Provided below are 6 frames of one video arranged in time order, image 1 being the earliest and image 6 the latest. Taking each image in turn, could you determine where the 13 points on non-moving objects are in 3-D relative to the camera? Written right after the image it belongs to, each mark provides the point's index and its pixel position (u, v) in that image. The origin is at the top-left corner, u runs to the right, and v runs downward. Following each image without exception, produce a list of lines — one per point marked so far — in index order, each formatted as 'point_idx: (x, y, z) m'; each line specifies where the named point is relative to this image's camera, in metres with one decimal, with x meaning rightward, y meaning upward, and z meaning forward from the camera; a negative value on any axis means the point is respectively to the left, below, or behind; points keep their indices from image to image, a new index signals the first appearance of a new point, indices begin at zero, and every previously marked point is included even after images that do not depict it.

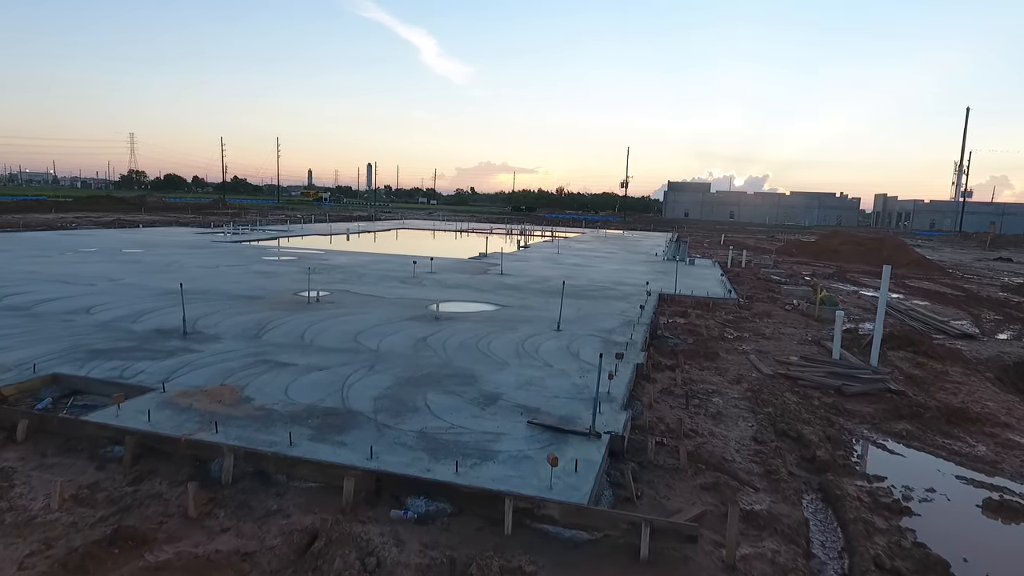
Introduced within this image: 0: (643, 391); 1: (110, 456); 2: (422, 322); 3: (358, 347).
0: (+2.2, -1.7, +10.4) m
1: (-4.6, -1.9, +7.1) m
2: (-2.0, -0.8, +14.3) m
3: (-2.9, -1.1, +11.7) m
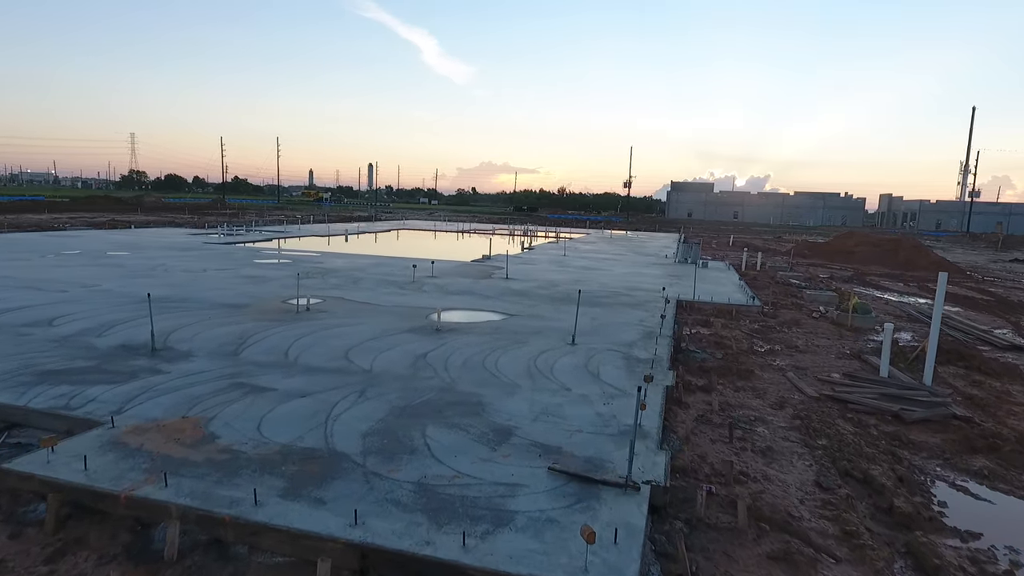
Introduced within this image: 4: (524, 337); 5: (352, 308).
0: (+2.3, -1.9, +8.9) m
1: (-4.4, -2.1, +5.7) m
2: (-1.8, -1.0, +12.9) m
3: (-2.7, -1.3, +10.3) m
4: (+0.3, -1.0, +13.2) m
5: (-4.0, -0.5, +15.7) m
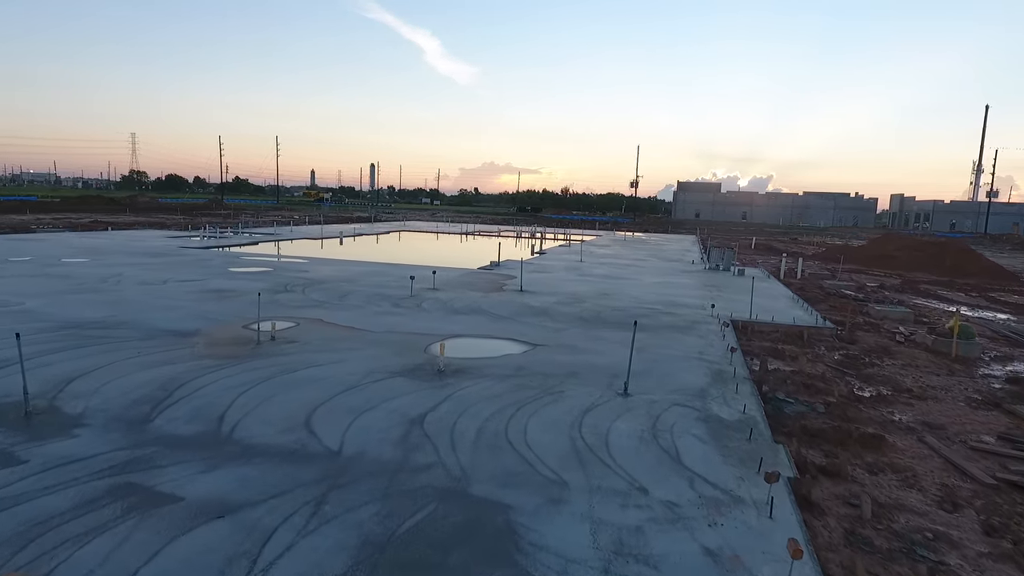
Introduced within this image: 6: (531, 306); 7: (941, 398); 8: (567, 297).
0: (+2.8, -2.3, +5.5) m
1: (-4.0, -2.5, +2.3) m
2: (-1.4, -1.4, +9.5) m
3: (-2.2, -1.7, +6.9) m
4: (+0.7, -1.5, +9.8) m
5: (-3.5, -0.9, +12.3) m
6: (+0.5, -0.5, +16.8) m
7: (+7.4, -1.9, +10.9) m
8: (+1.6, -0.3, +18.6) m
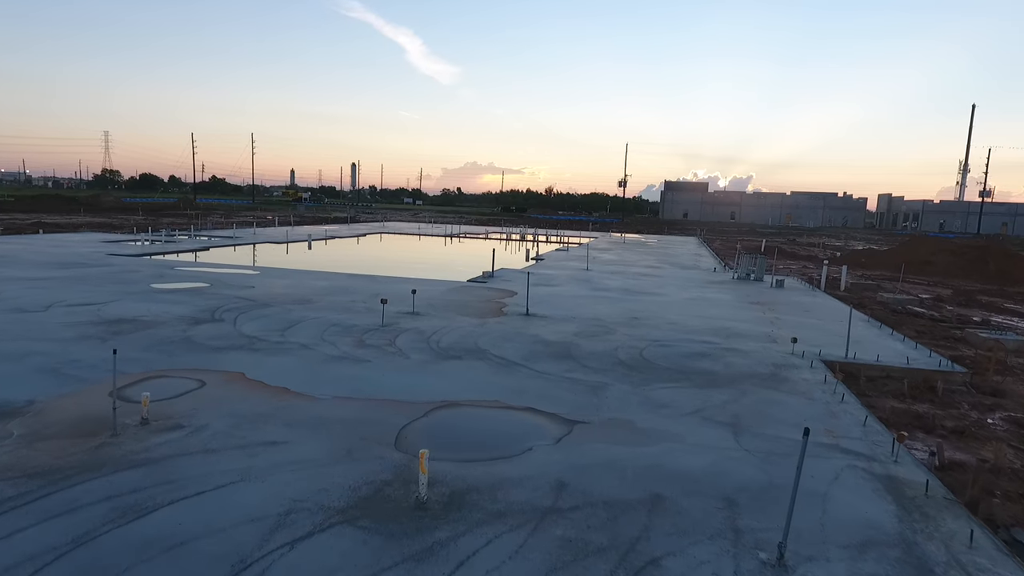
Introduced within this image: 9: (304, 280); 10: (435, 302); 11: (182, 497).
0: (+3.2, -2.9, +1.1) m
1: (-3.4, -3.1, -2.3) m
2: (-1.0, -2.0, +4.9) m
3: (-1.8, -2.3, +2.3) m
4: (+1.0, -2.0, +5.3) m
5: (-3.2, -1.5, +7.7) m
6: (+0.7, -1.0, +12.3) m
7: (+7.8, -2.4, +6.6) m
8: (+1.7, -0.8, +14.1) m
9: (-6.5, +0.3, +19.5) m
10: (-1.9, -0.4, +16.0) m
11: (-2.9, -1.8, +5.5) m
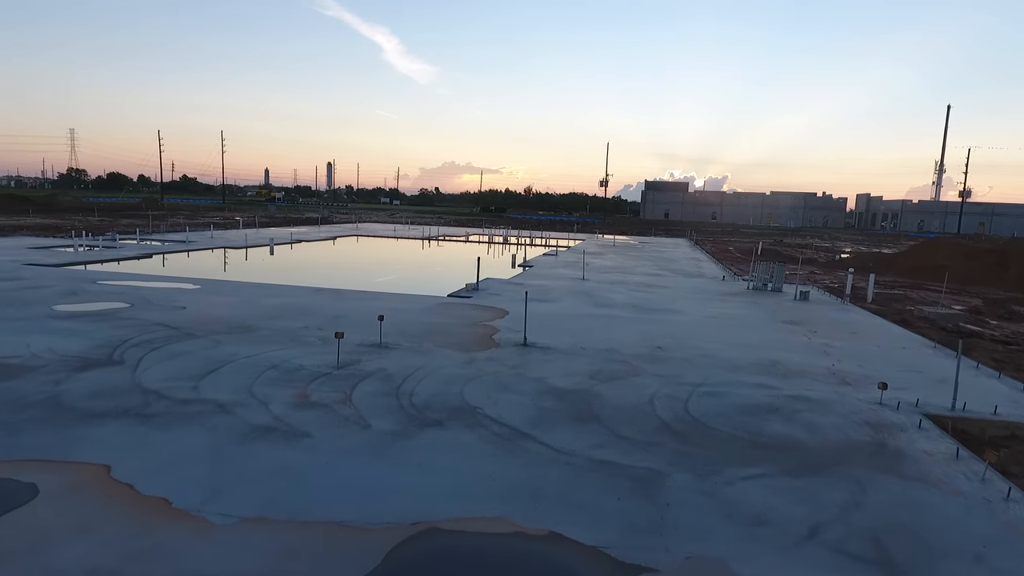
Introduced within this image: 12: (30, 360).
0: (+3.6, -3.3, -1.9) m
1: (-2.9, -3.5, -5.5) m
2: (-0.8, -2.4, +1.8) m
3: (-1.5, -2.7, -0.8) m
4: (+1.3, -2.5, +2.2) m
5: (-3.1, -2.0, +4.5) m
6: (+0.7, -1.5, +9.2) m
7: (+7.9, -2.8, +3.7) m
8: (+1.6, -1.3, +11.1) m
9: (-6.8, -0.2, +16.2) m
10: (-2.1, -0.8, +12.8) m
11: (-2.7, -2.3, +2.3) m
12: (-7.5, -1.1, +9.7) m
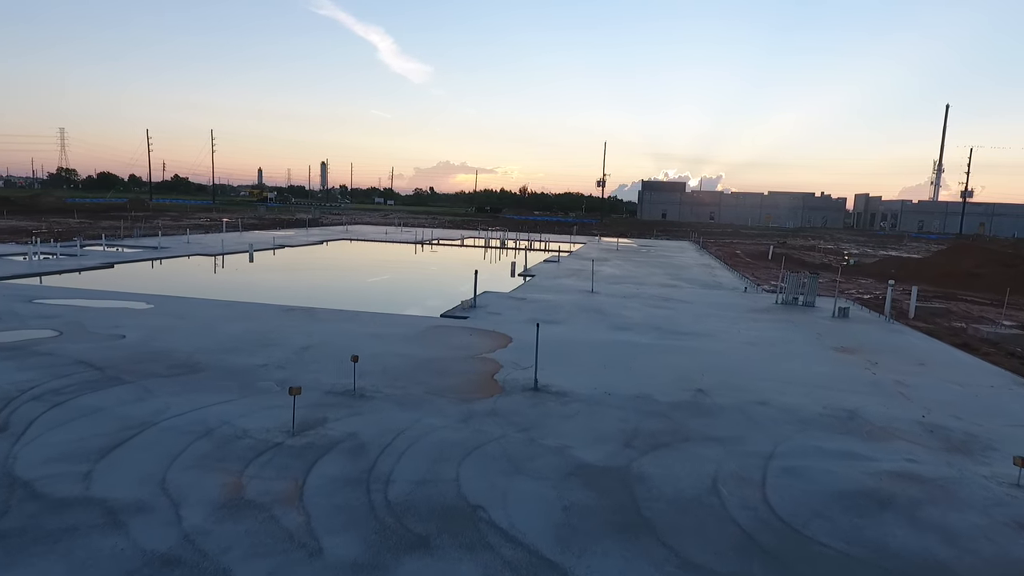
0: (+3.9, -3.8, -4.2) m
1: (-2.6, -4.0, -7.9) m
2: (-0.6, -2.9, -0.6) m
3: (-1.2, -3.2, -3.2) m
4: (+1.5, -2.9, -0.1) m
5: (-2.9, -2.5, +2.1) m
6: (+0.8, -2.0, +6.8) m
7: (+8.1, -3.3, +1.4) m
8: (+1.8, -1.7, +8.7) m
9: (-6.7, -0.7, +13.7) m
10: (-2.0, -1.3, +10.4) m
11: (-2.5, -2.8, -0.1) m
12: (-7.3, -1.6, +7.3) m
